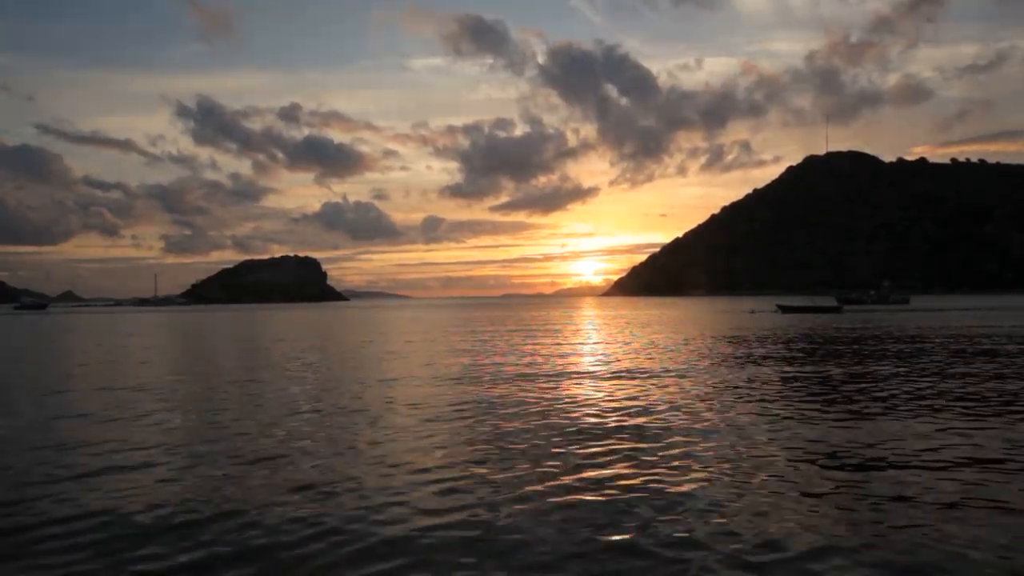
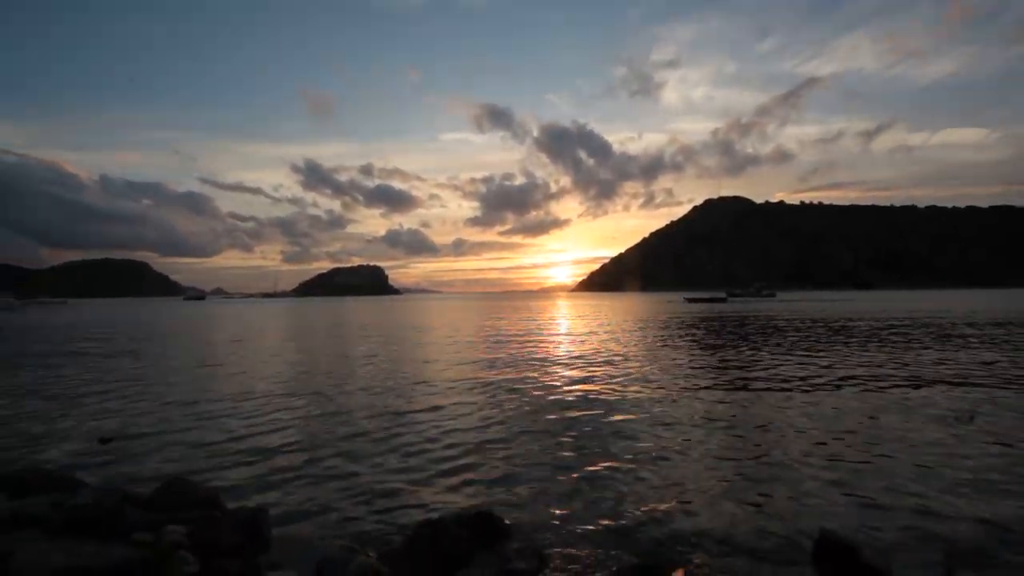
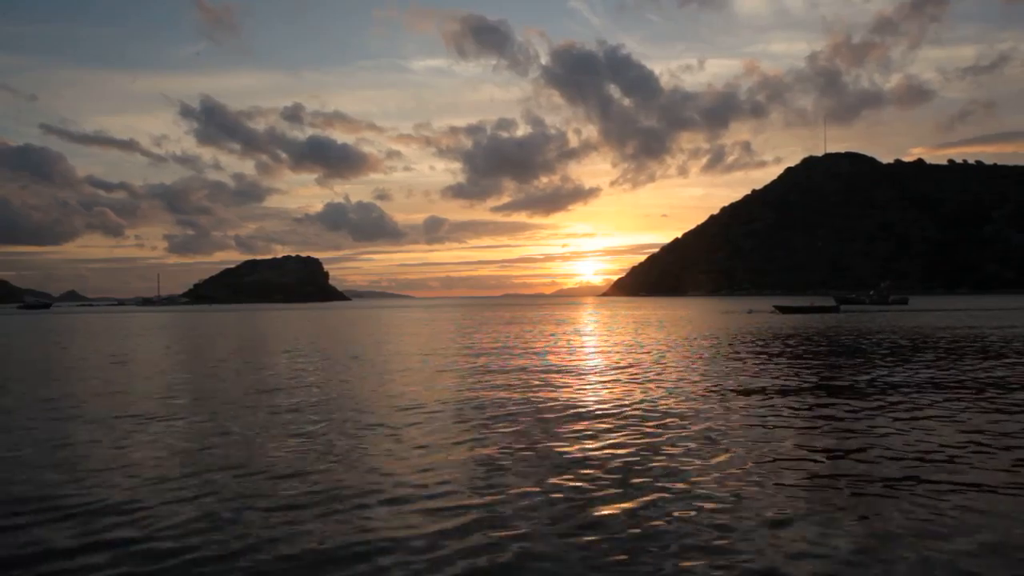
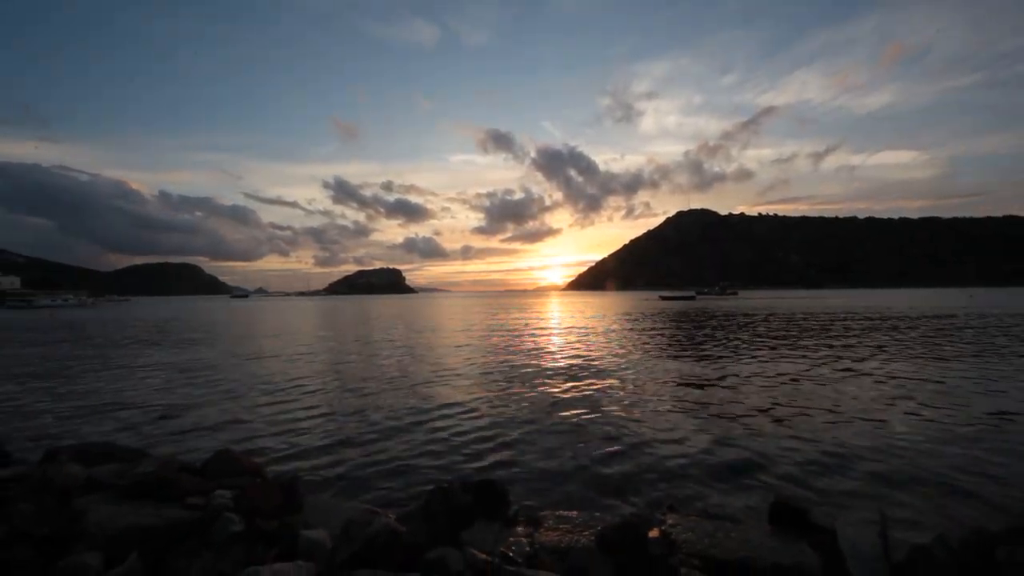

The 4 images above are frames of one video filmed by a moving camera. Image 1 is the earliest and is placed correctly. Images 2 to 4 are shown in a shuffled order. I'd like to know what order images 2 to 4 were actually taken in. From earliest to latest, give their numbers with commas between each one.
3, 2, 4
